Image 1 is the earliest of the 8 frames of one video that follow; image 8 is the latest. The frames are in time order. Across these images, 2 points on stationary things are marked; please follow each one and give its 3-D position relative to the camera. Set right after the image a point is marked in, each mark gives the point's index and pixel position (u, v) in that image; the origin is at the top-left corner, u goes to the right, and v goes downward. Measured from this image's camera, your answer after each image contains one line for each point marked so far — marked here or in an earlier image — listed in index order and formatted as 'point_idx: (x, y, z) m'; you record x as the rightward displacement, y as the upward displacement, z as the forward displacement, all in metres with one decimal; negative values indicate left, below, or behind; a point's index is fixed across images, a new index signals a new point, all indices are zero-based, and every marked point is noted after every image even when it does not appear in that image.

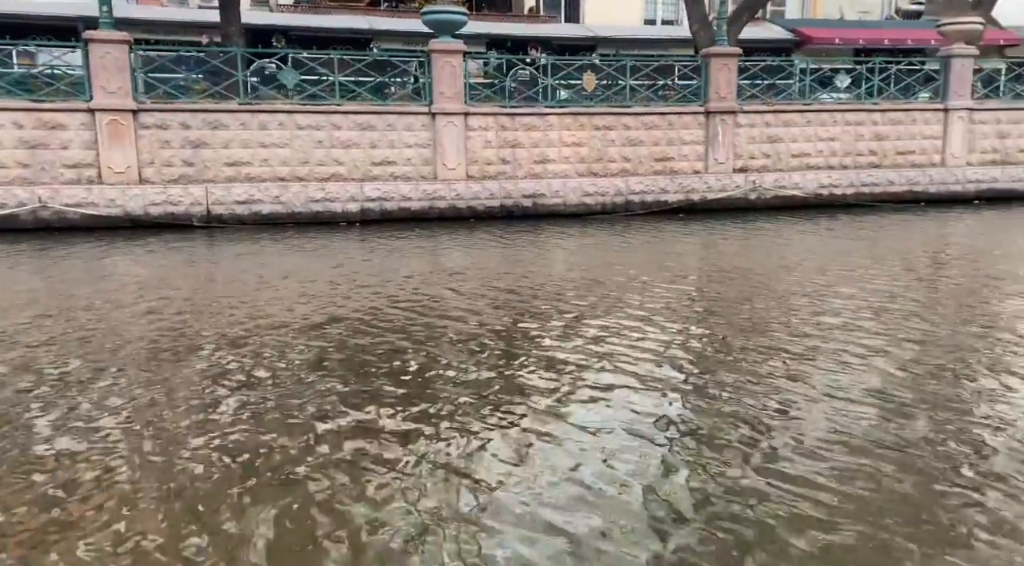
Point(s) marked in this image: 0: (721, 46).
0: (+2.6, +2.9, +11.5) m
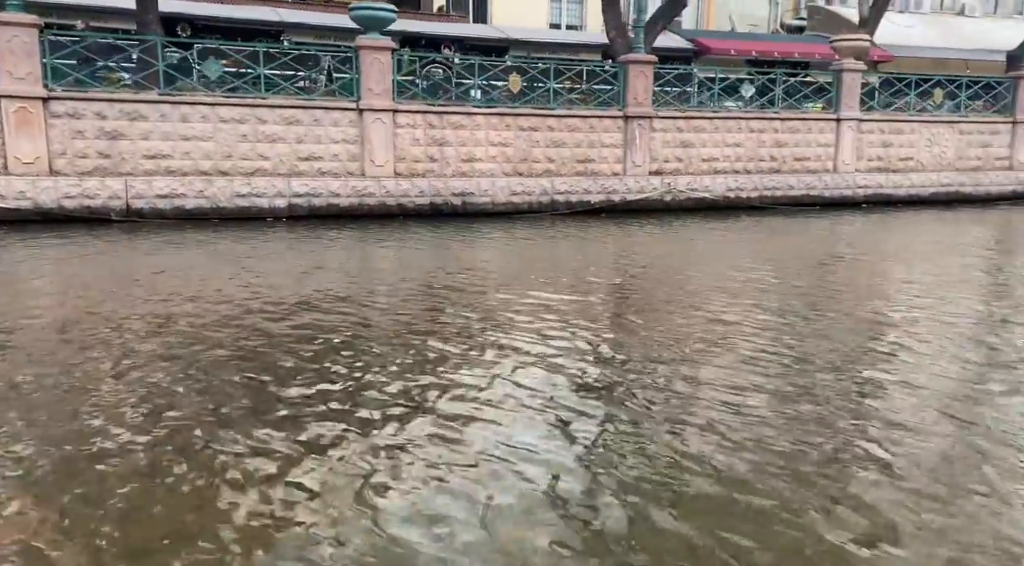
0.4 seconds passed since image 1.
0: (+1.6, +3.0, +12.0) m
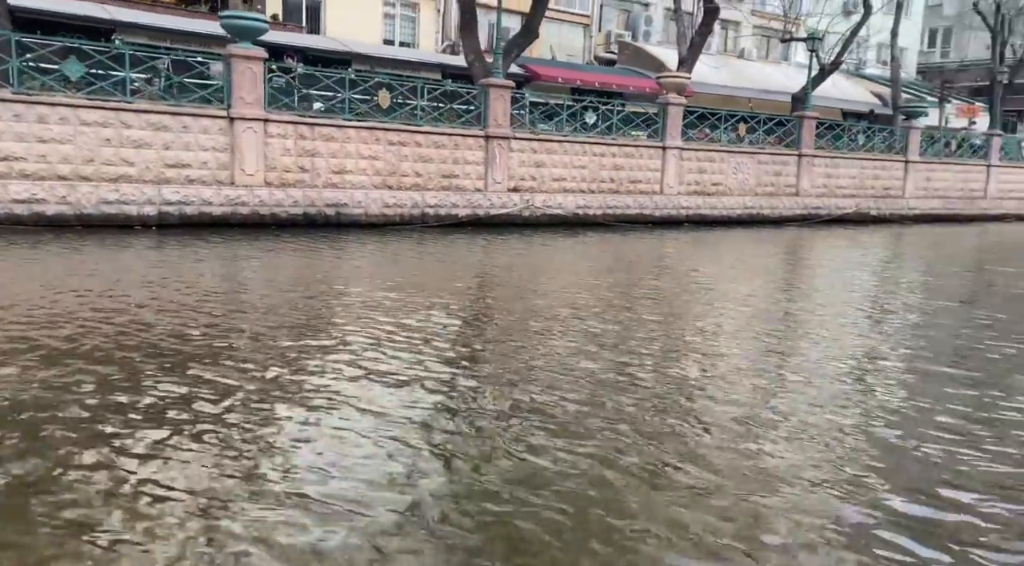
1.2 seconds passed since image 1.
0: (-0.2, +2.8, +12.8) m
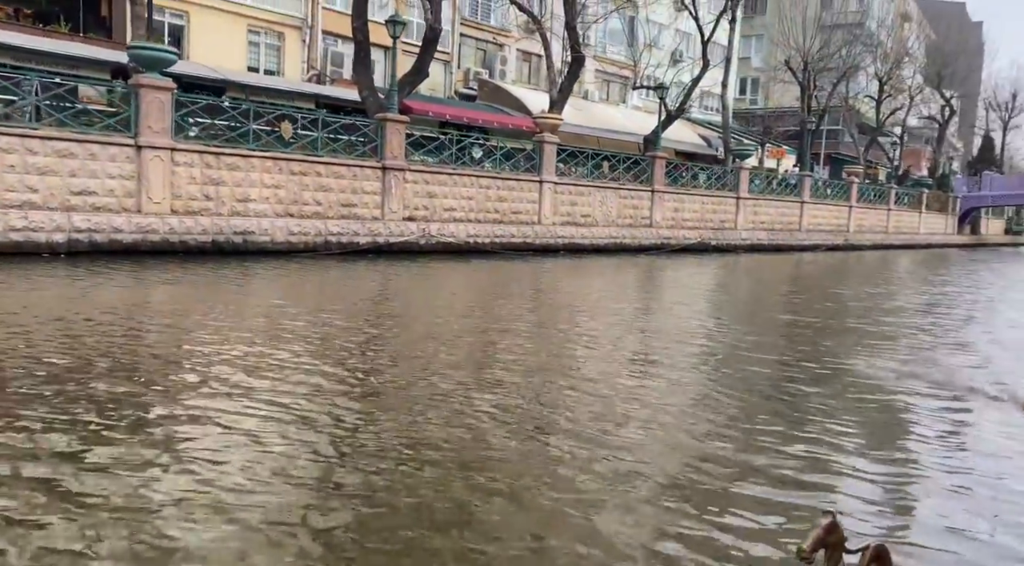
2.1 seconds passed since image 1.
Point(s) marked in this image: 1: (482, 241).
0: (-1.8, +2.5, +13.5) m
1: (-0.5, +0.6, +14.3) m
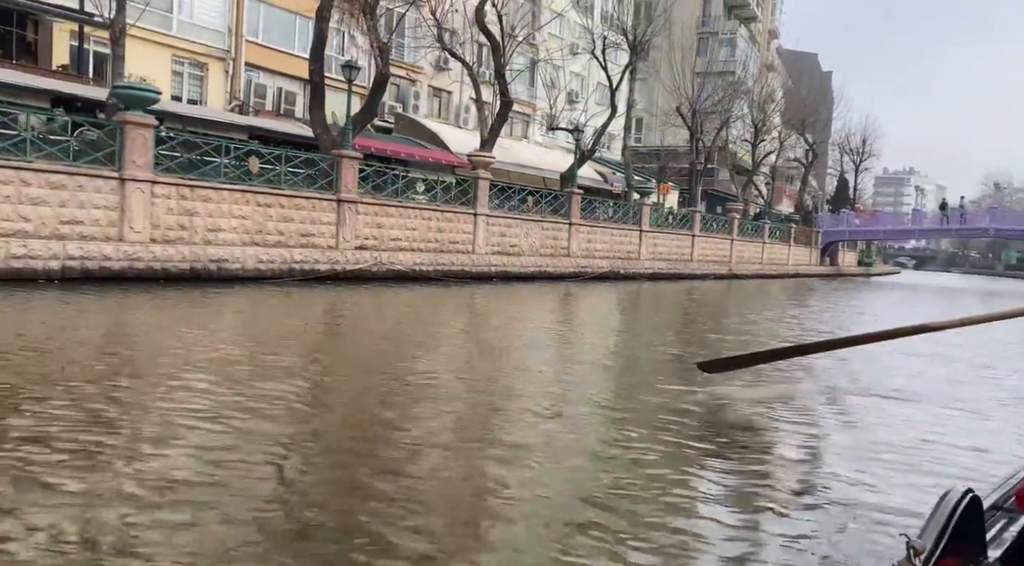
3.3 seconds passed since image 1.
0: (-2.6, +2.1, +14.6) m
1: (-1.5, +0.2, +15.6) m
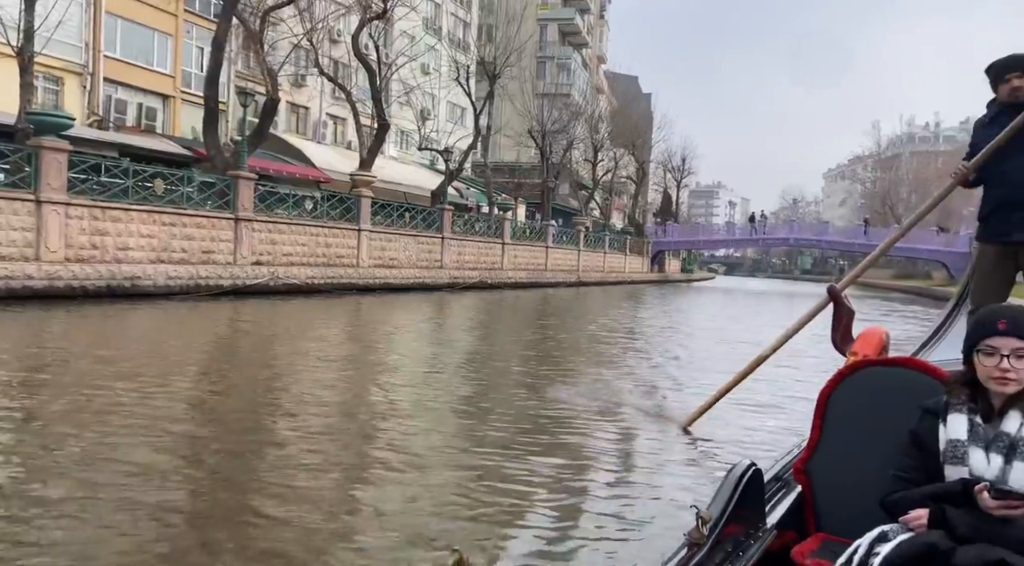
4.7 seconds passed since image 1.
0: (-4.5, +1.9, +15.5) m
1: (-3.5, 0.0, +16.7) m
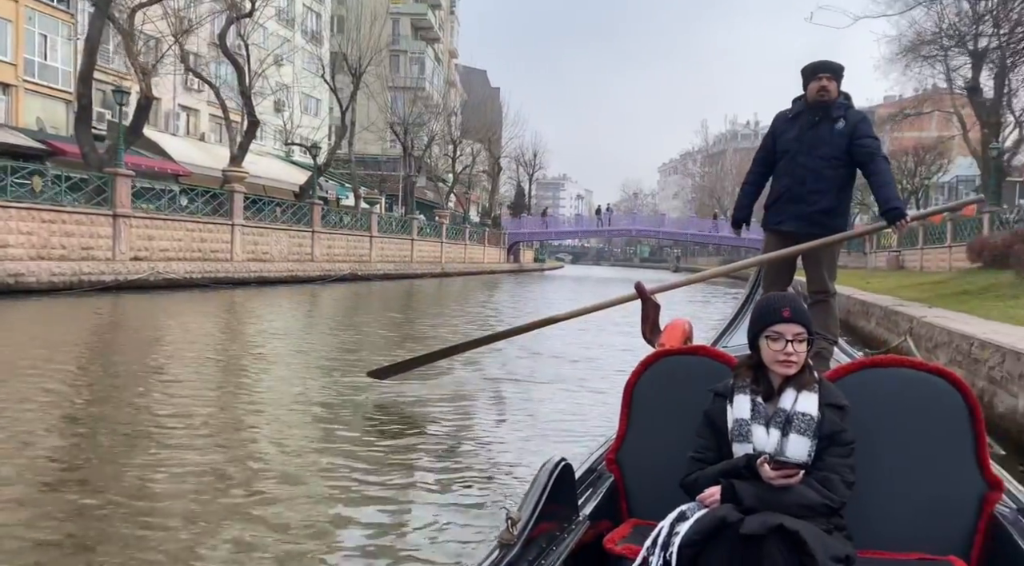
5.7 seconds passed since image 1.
0: (-6.7, +1.9, +15.7) m
1: (-5.9, +0.1, +17.1) m
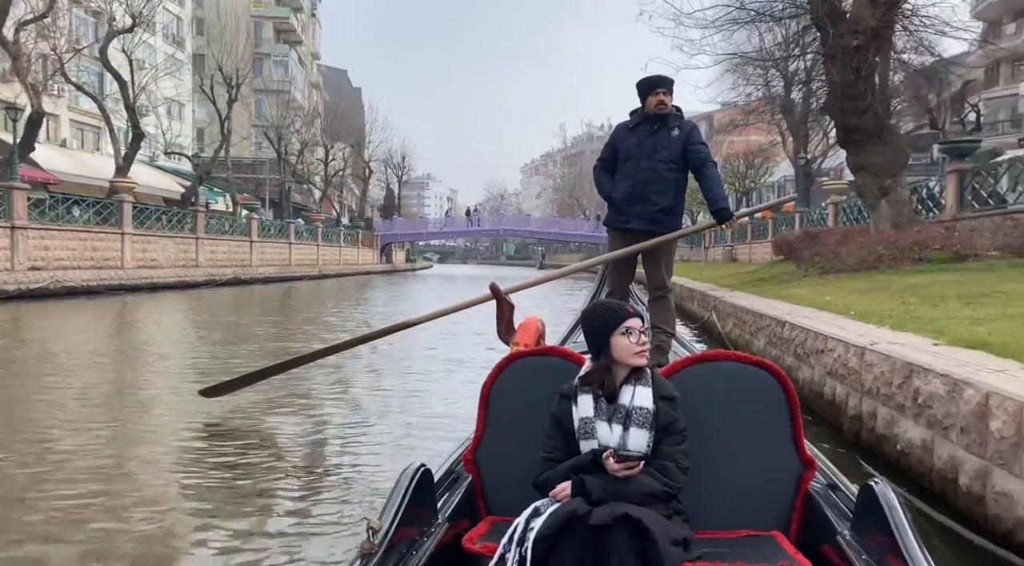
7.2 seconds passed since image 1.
0: (-8.8, +1.8, +16.4) m
1: (-8.2, 0.0, +17.8) m
